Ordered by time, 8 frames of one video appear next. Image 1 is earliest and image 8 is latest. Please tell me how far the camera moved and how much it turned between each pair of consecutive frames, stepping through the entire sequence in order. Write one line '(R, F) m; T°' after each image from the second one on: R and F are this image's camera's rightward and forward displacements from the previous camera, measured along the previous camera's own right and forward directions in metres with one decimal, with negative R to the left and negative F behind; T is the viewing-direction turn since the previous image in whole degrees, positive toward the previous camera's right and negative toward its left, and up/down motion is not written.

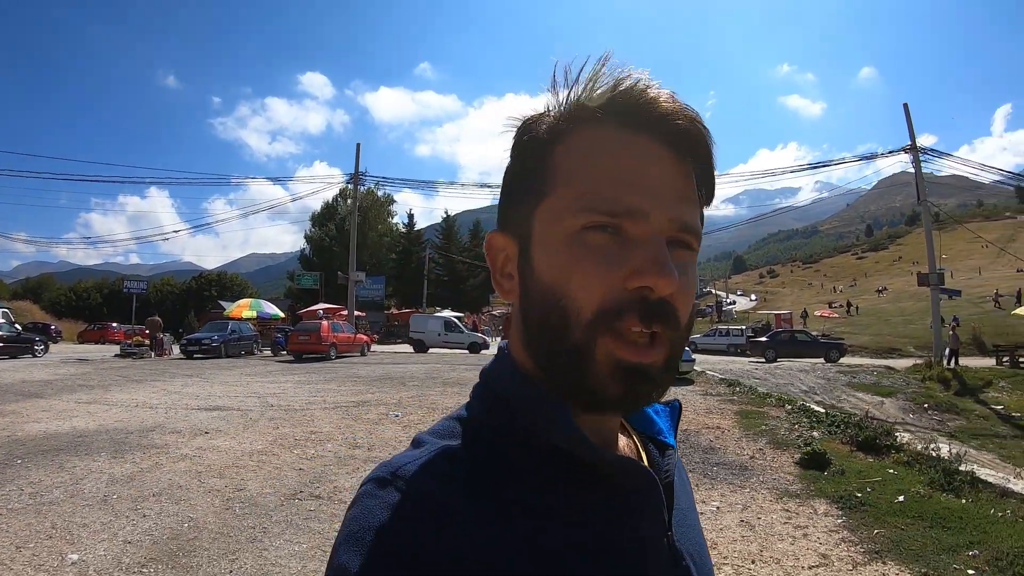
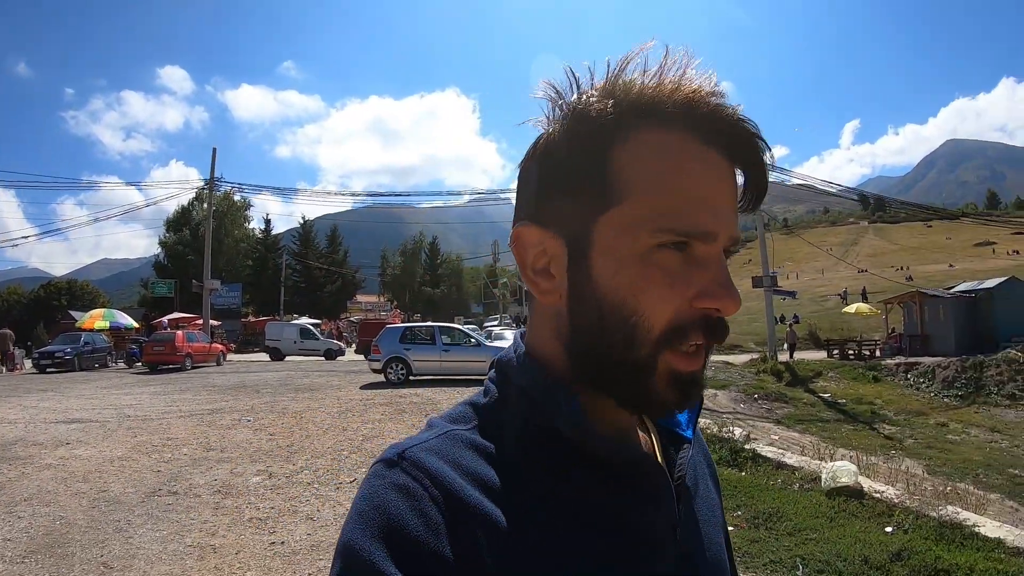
(+0.4, -0.8) m; +9°
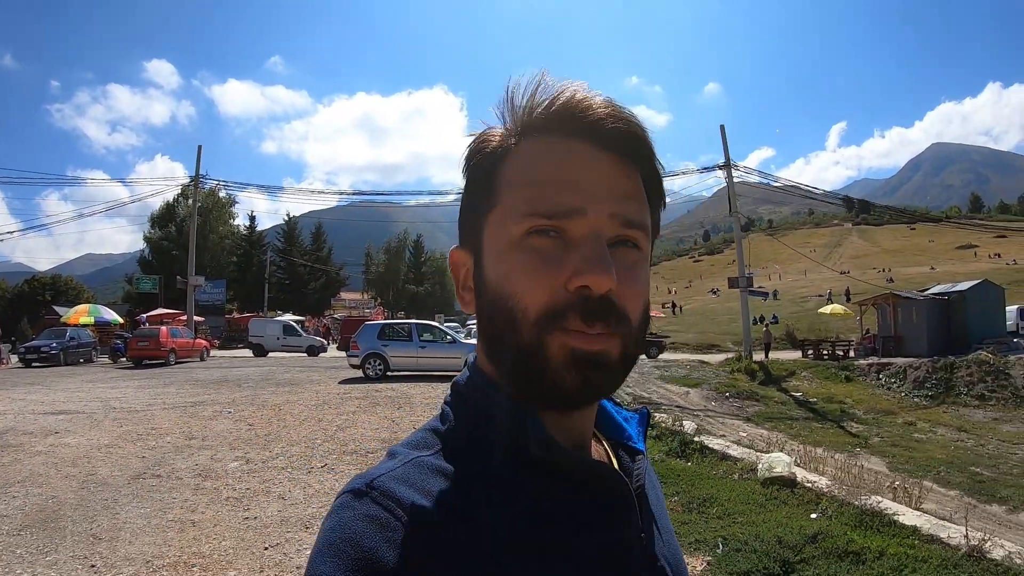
(+0.2, -0.3) m; +1°
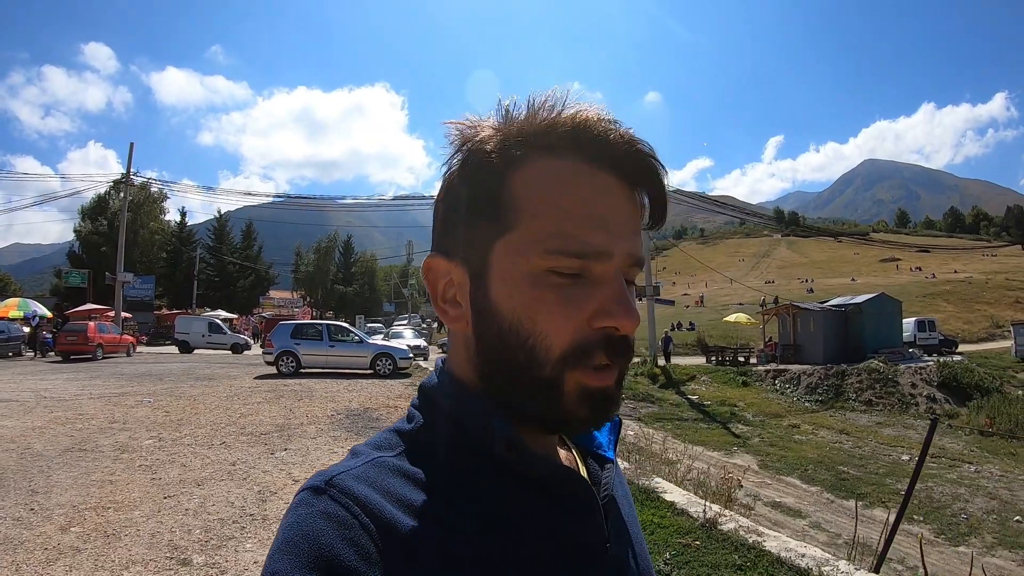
(+0.7, -1.2) m; +5°
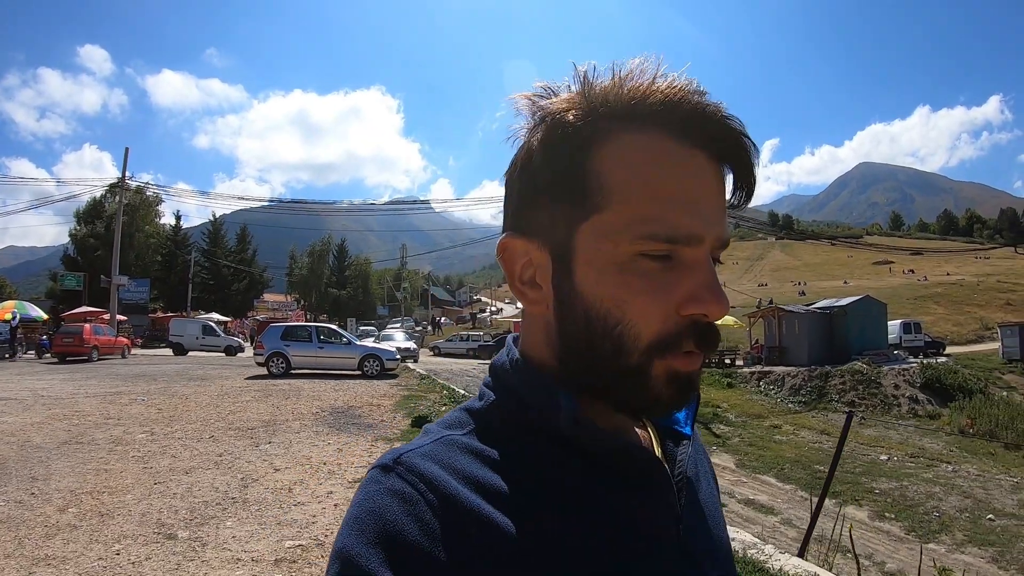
(+0.2, -0.3) m; 0°
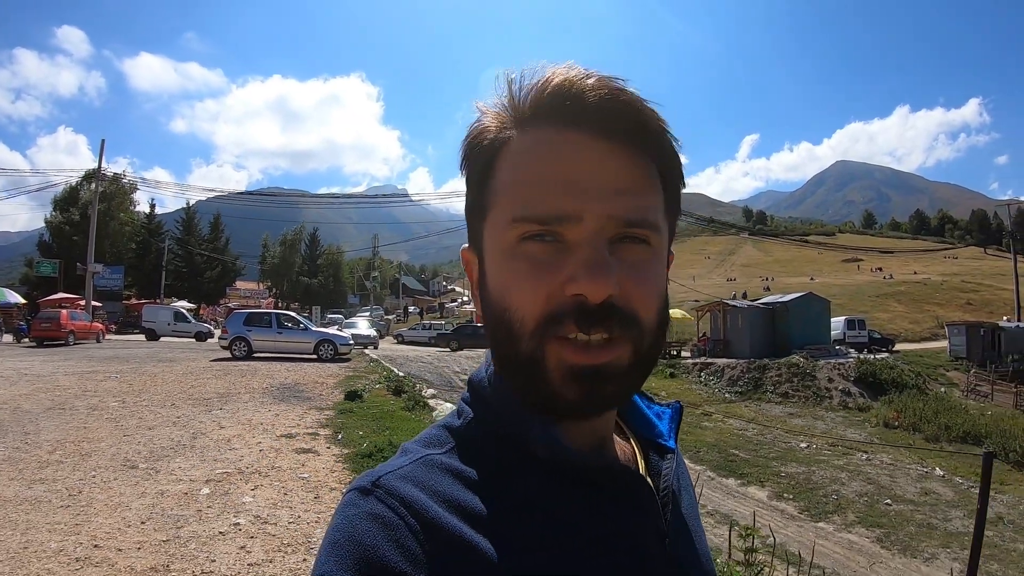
(+0.8, -1.2) m; +2°
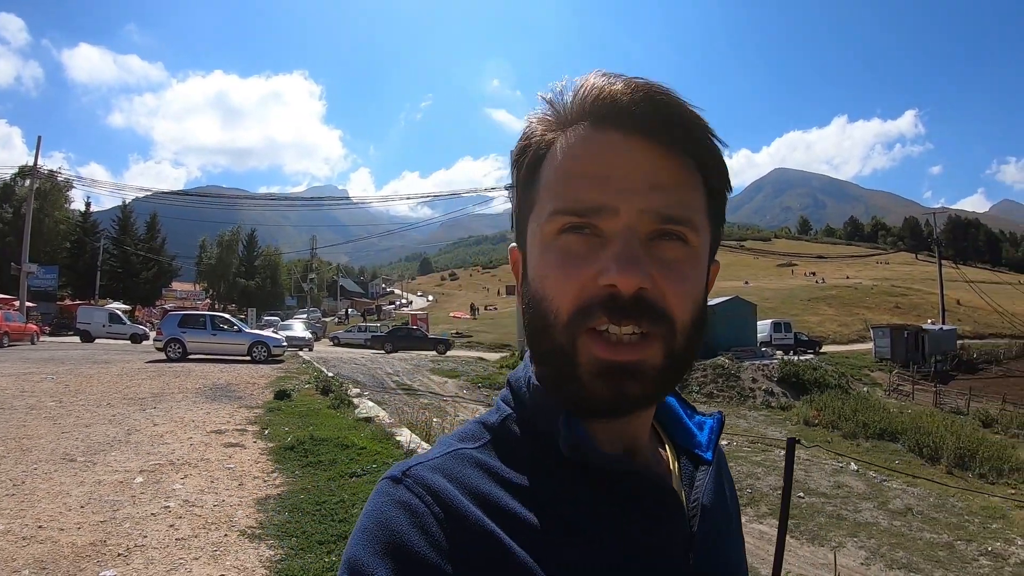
(+0.4, -0.7) m; +4°
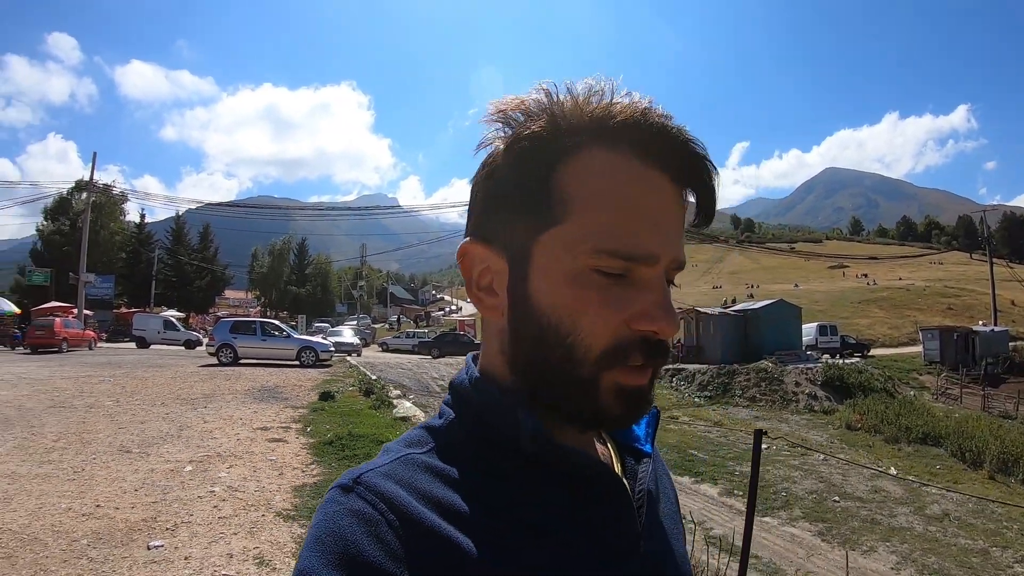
(+0.1, -0.1) m; -4°
